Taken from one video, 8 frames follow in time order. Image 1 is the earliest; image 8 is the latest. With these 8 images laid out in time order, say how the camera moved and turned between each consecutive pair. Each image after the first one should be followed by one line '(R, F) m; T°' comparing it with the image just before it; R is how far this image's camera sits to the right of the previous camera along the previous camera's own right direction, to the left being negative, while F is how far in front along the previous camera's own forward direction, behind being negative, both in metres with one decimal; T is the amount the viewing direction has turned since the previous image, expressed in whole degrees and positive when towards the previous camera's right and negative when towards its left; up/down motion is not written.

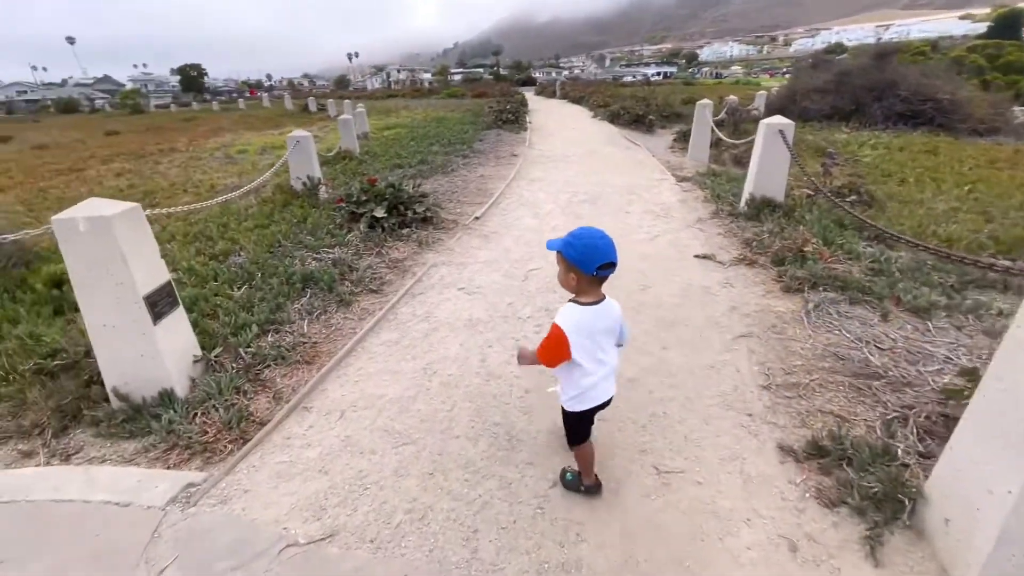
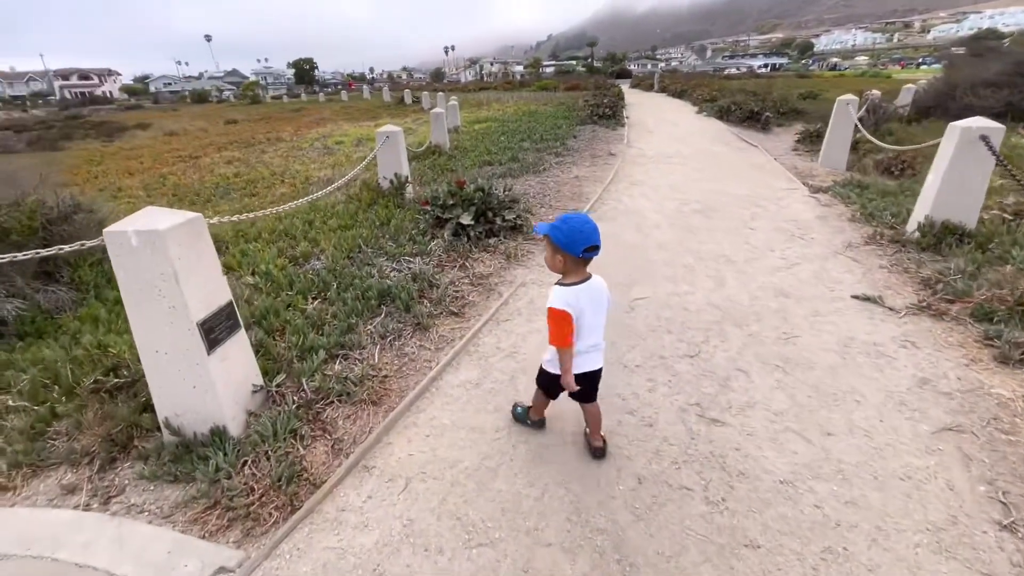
(-0.2, +0.7) m; -9°
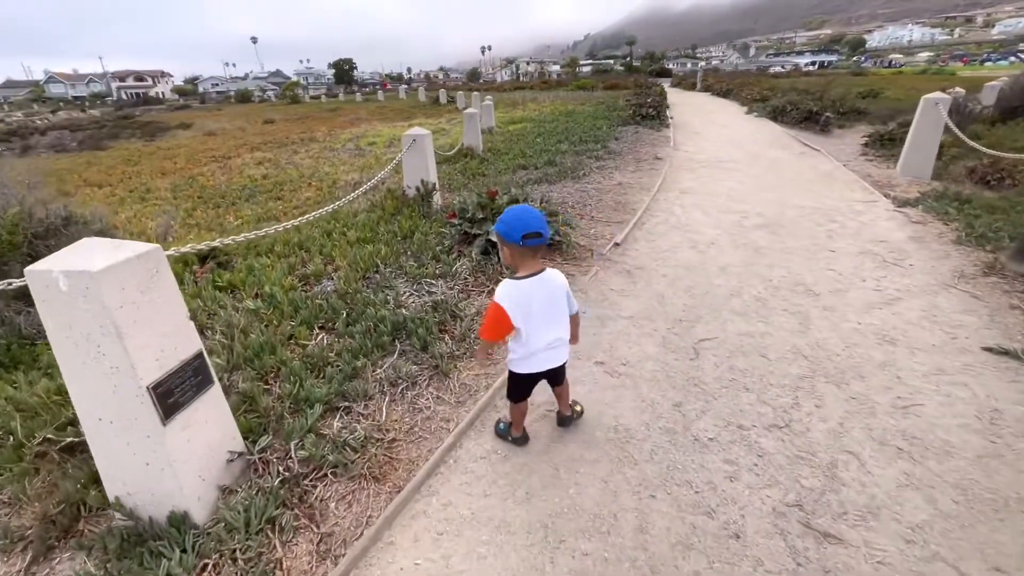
(-0.1, +0.7) m; -4°
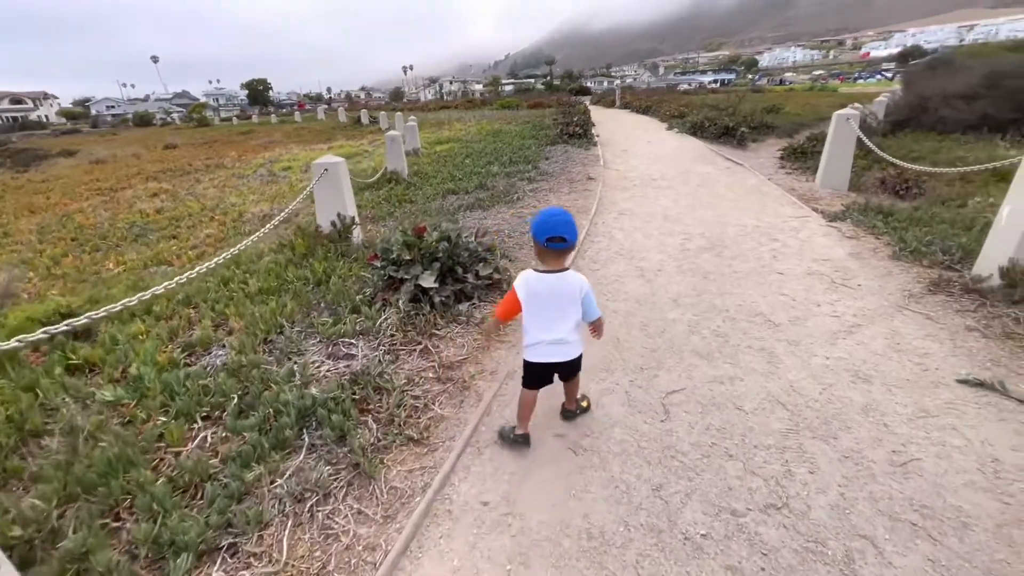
(0.0, +0.6) m; +8°
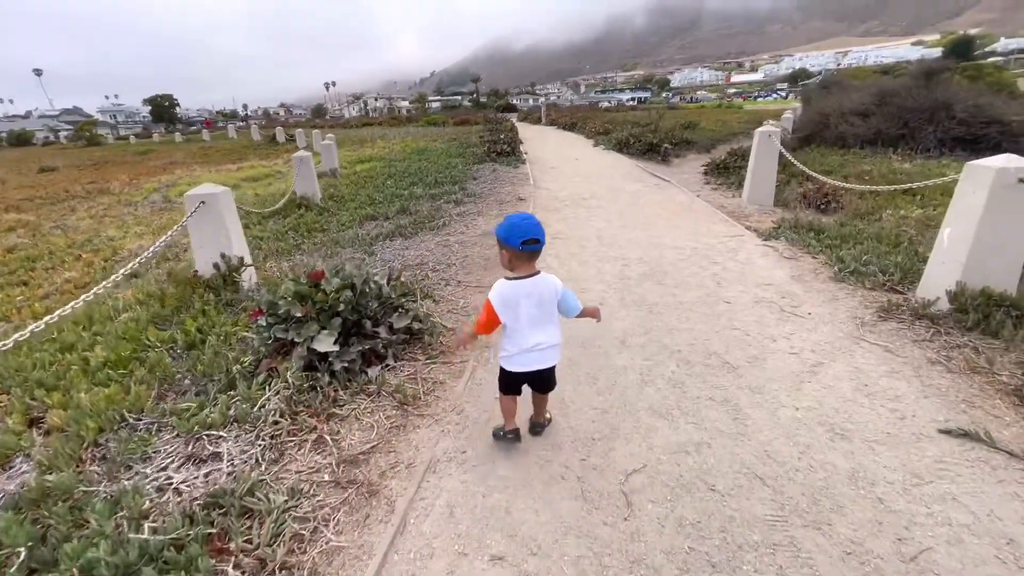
(+0.1, +0.7) m; +8°
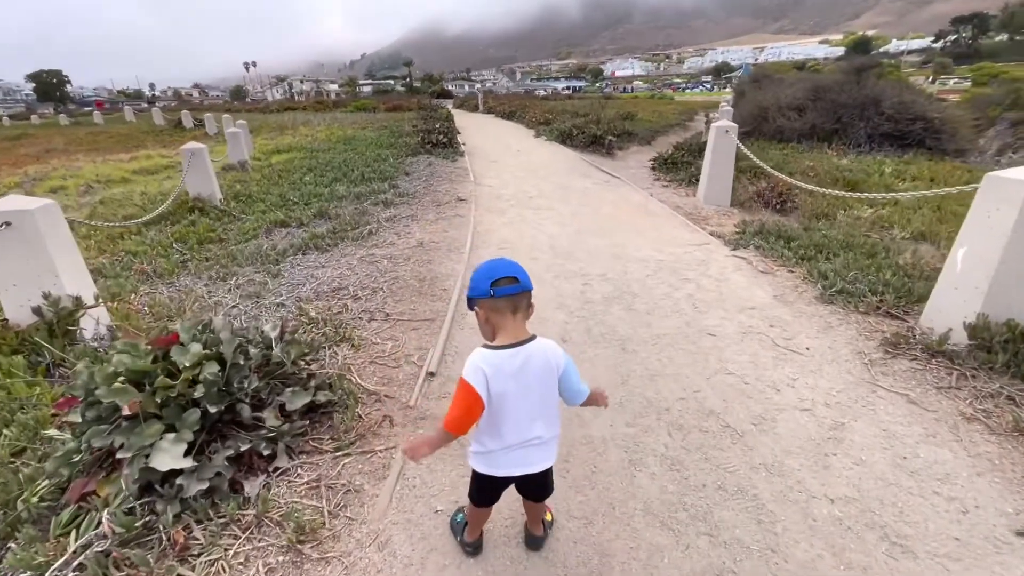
(0.0, +1.0) m; +7°
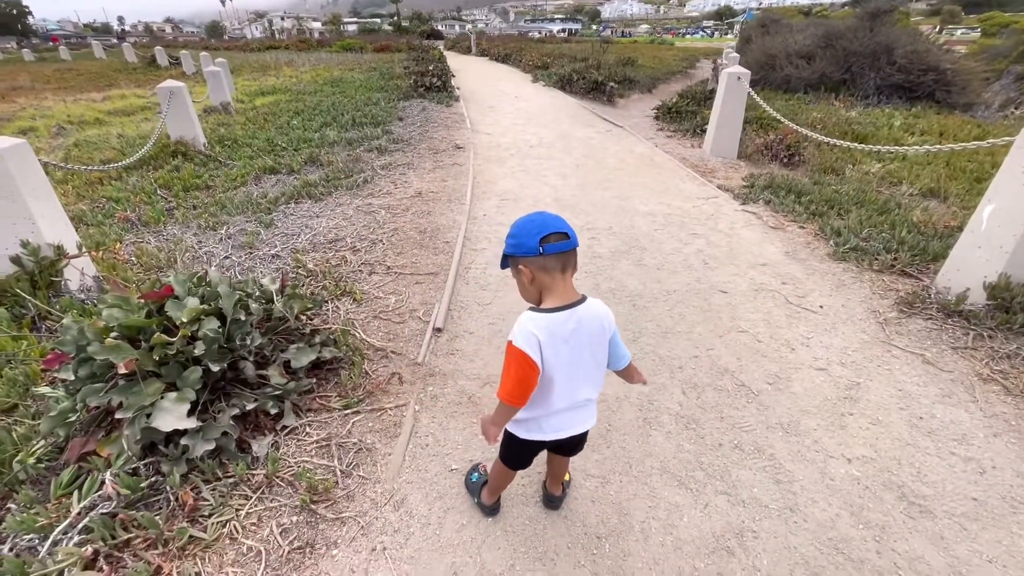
(-0.1, +0.1) m; +1°
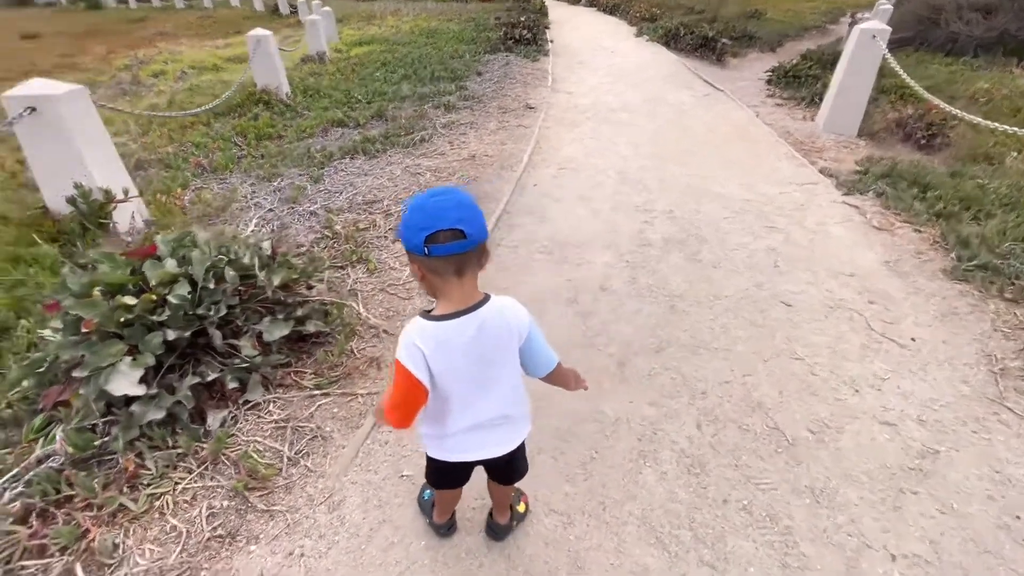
(+0.5, +0.4) m; -10°
